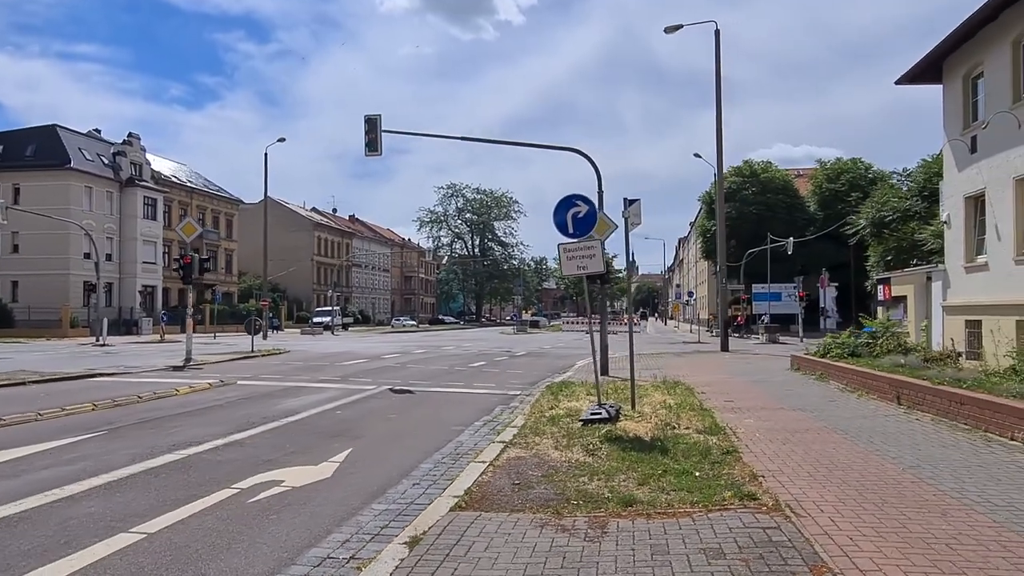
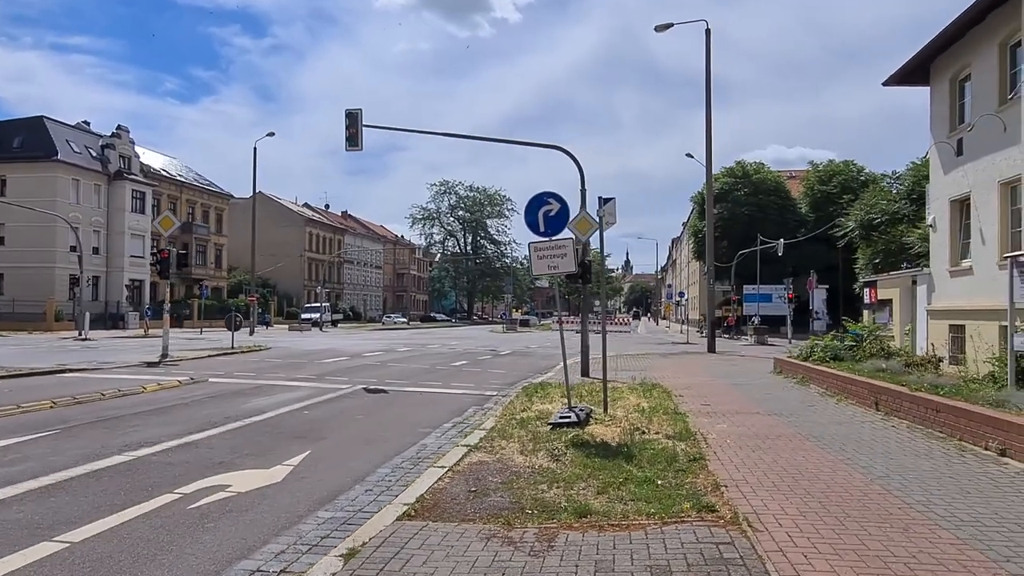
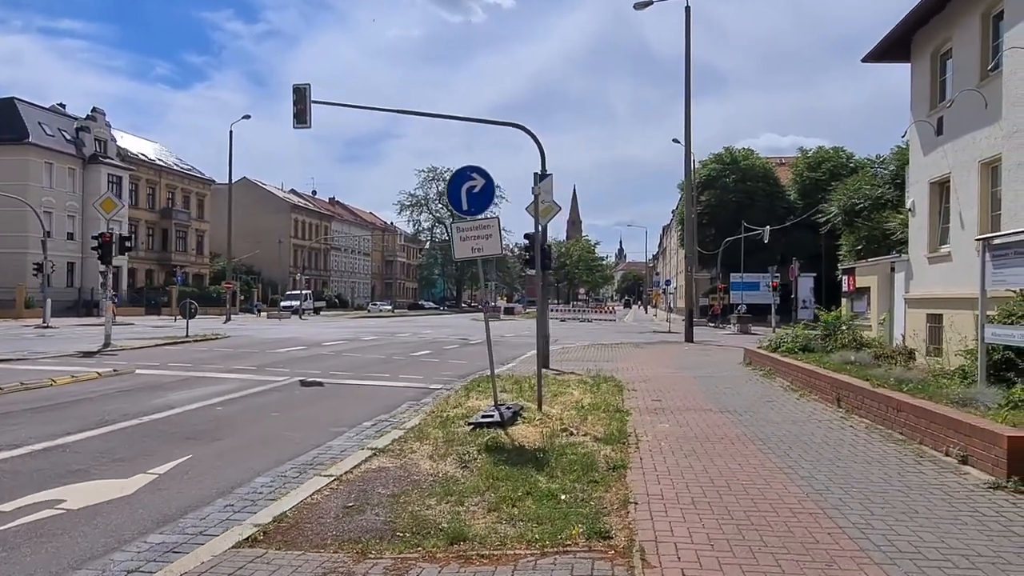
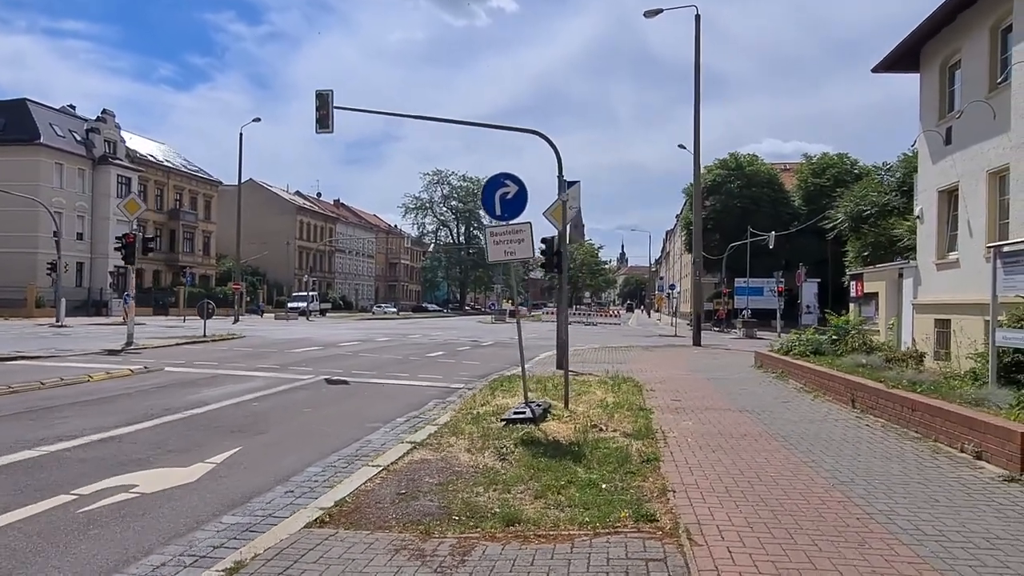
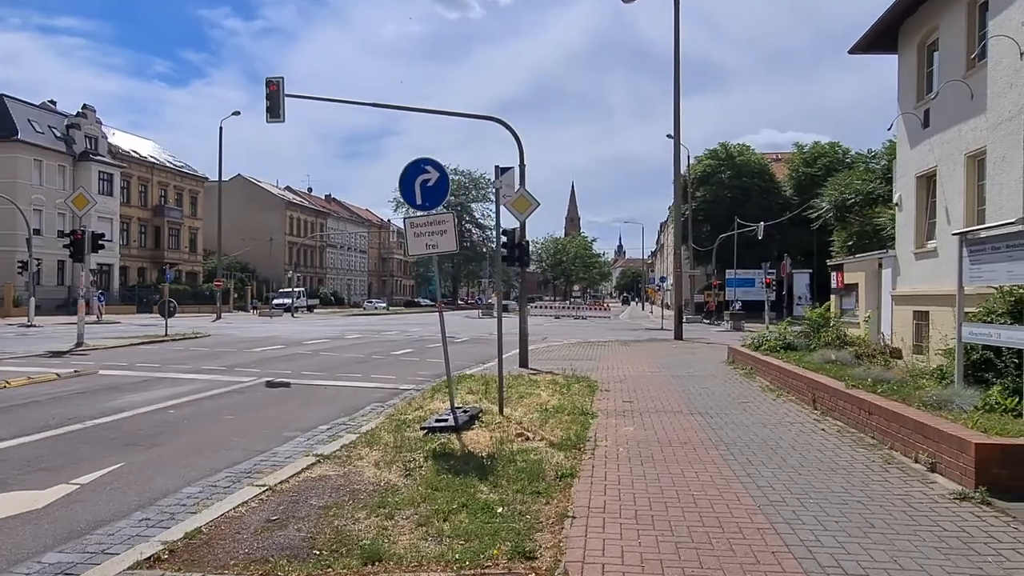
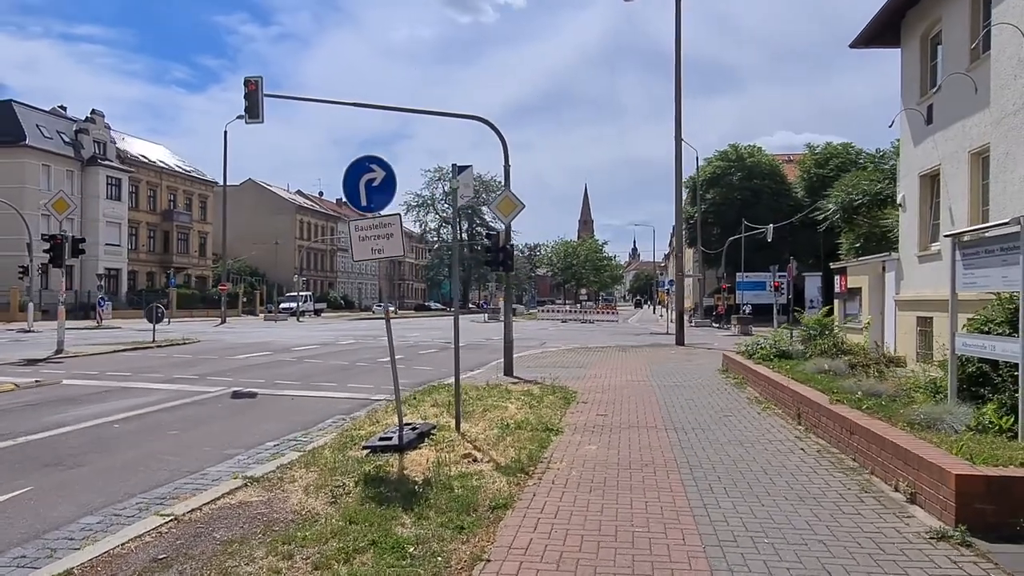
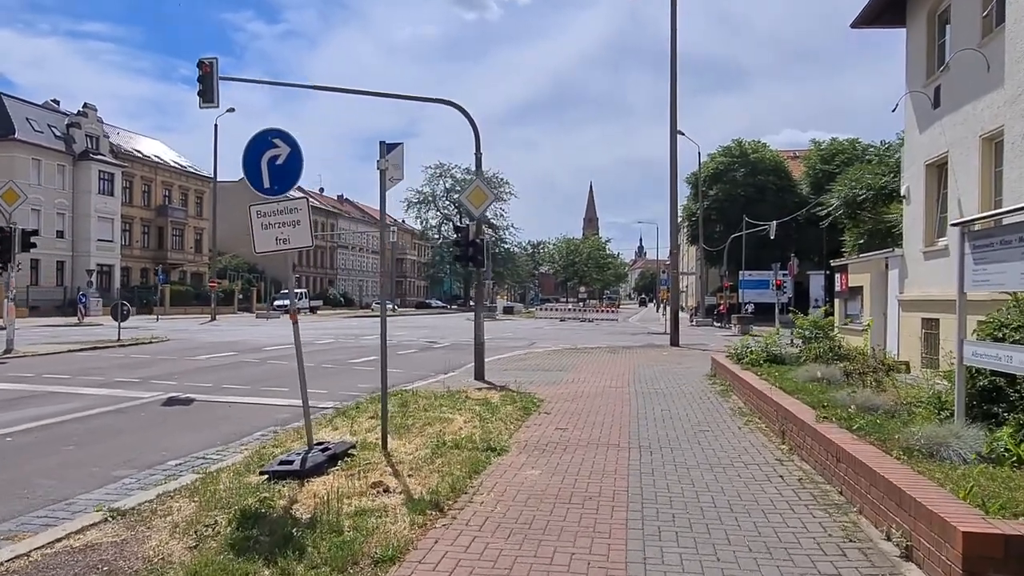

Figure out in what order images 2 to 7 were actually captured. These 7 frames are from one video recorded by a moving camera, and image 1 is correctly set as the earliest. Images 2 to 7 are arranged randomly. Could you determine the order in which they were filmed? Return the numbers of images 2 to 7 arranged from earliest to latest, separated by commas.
2, 4, 3, 5, 6, 7
